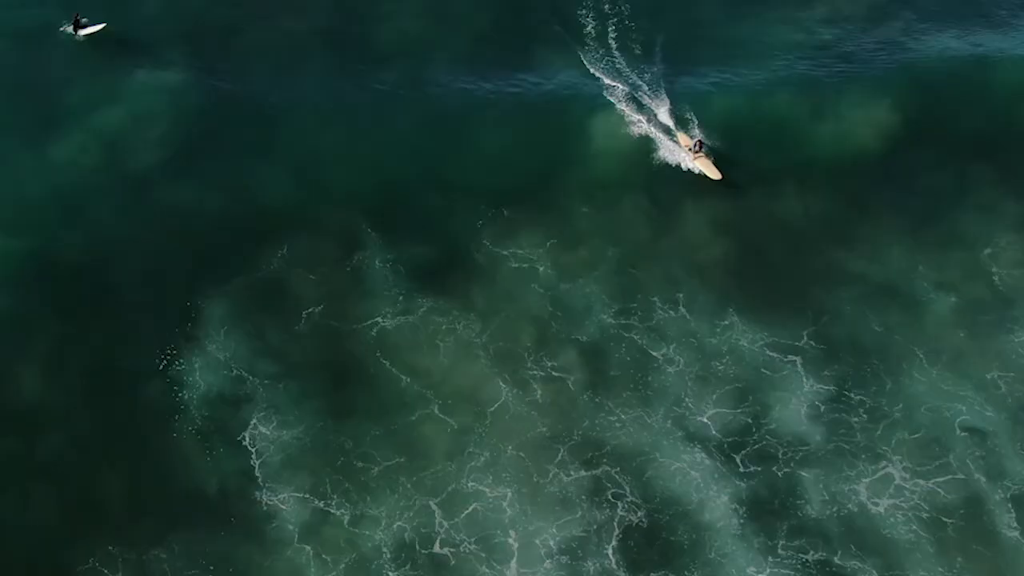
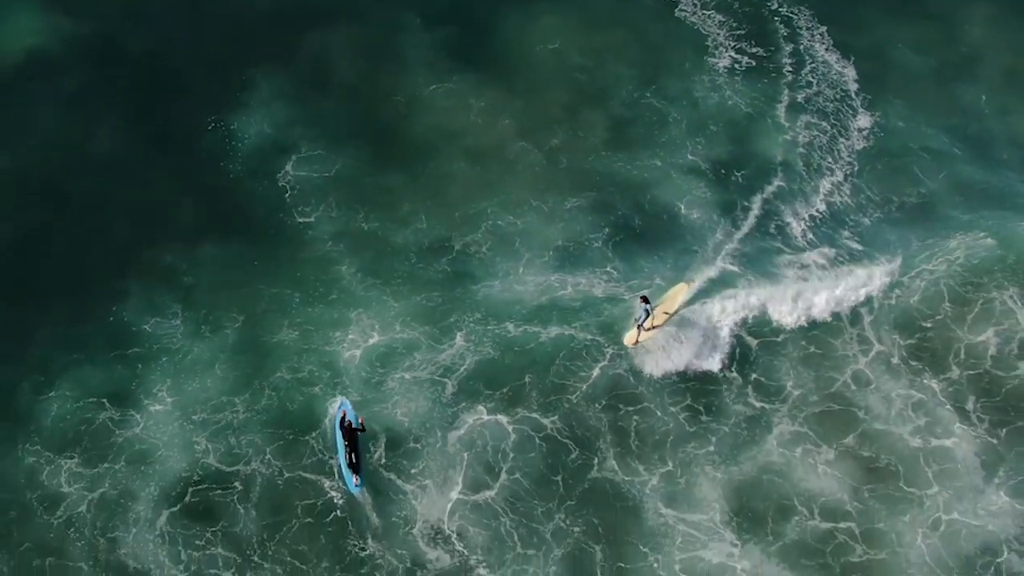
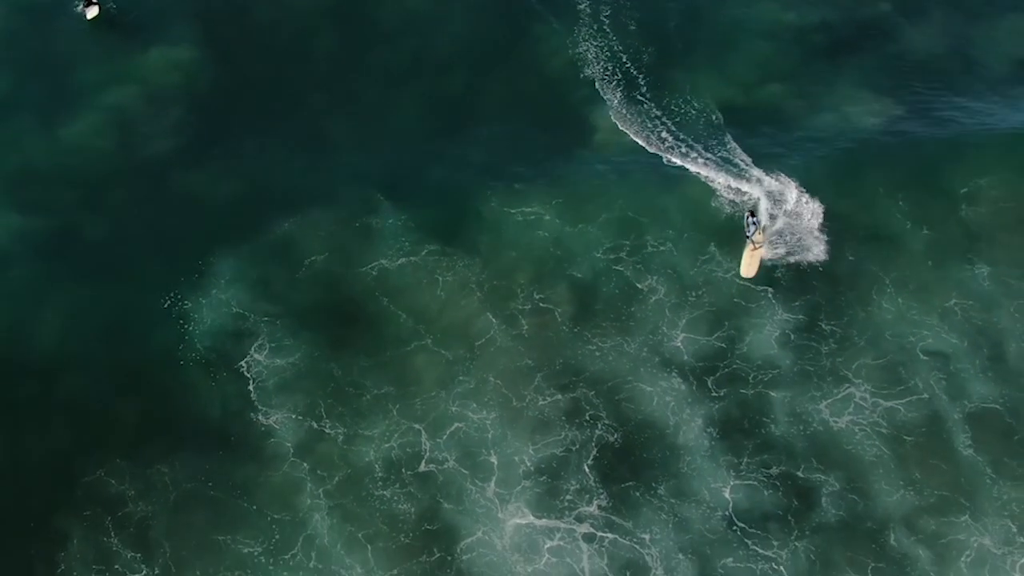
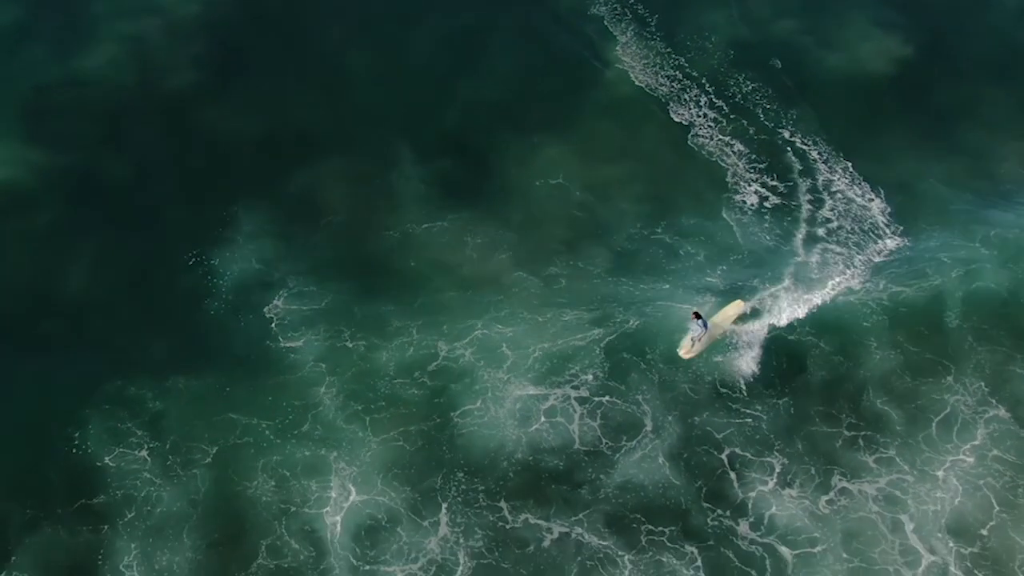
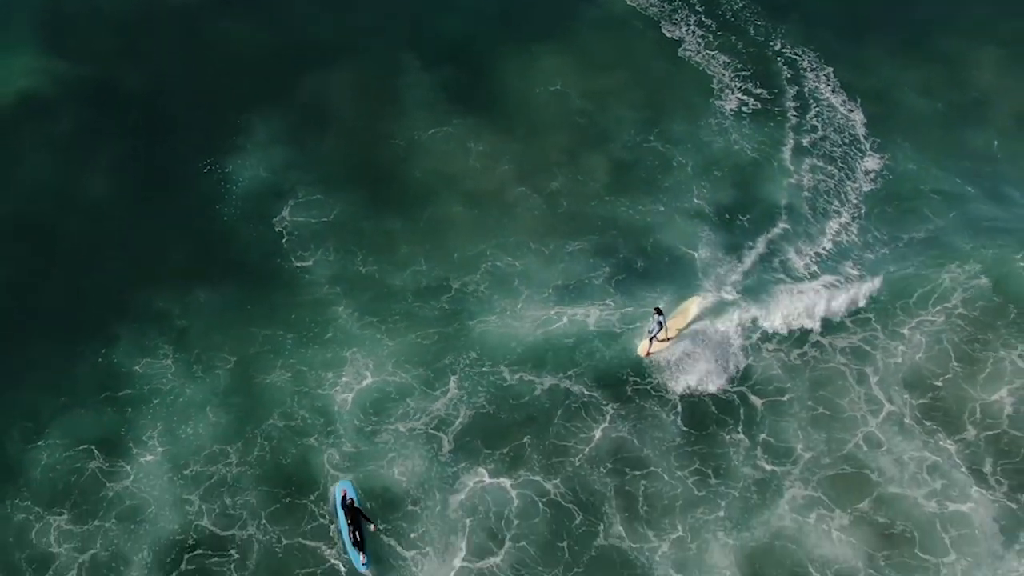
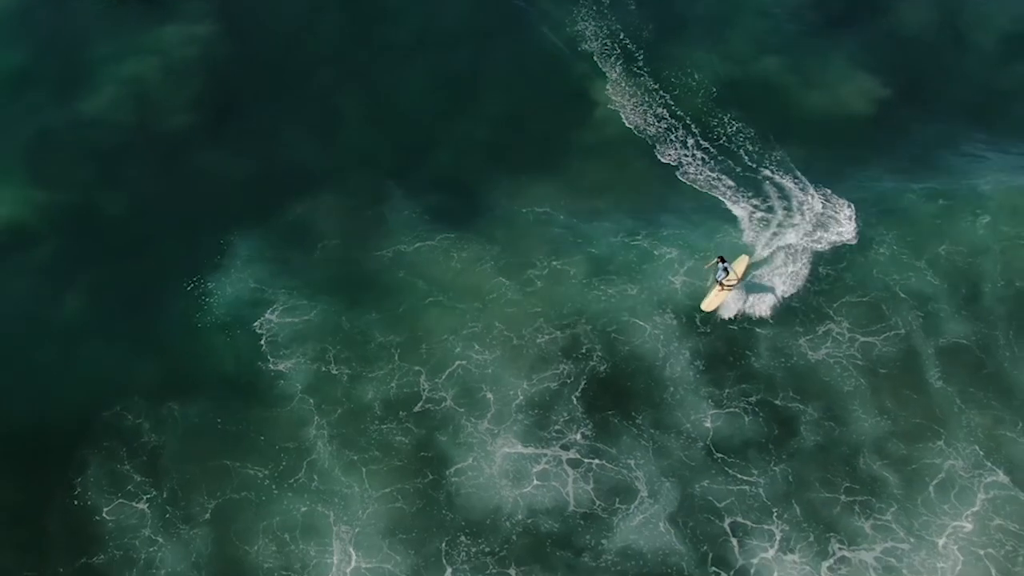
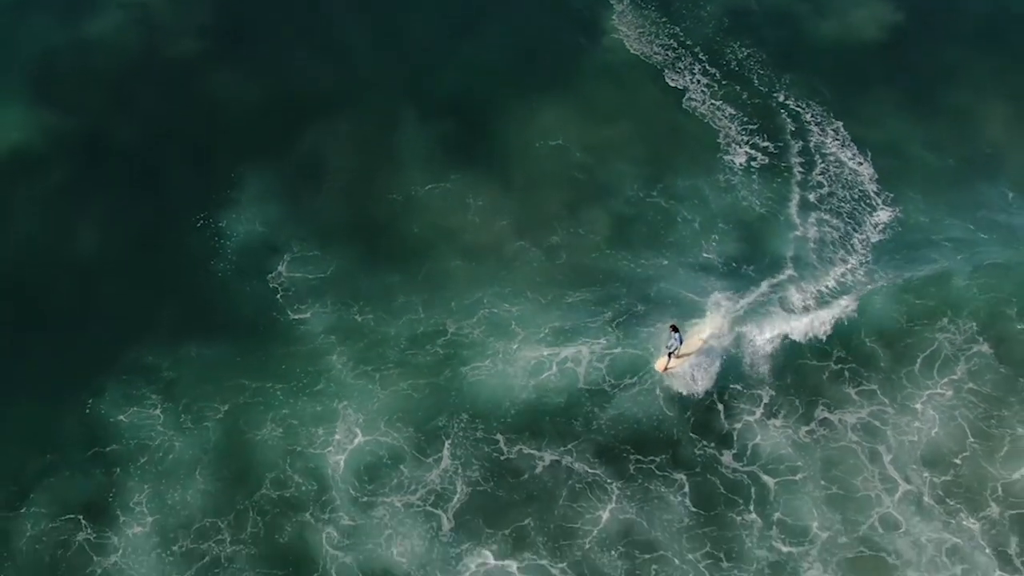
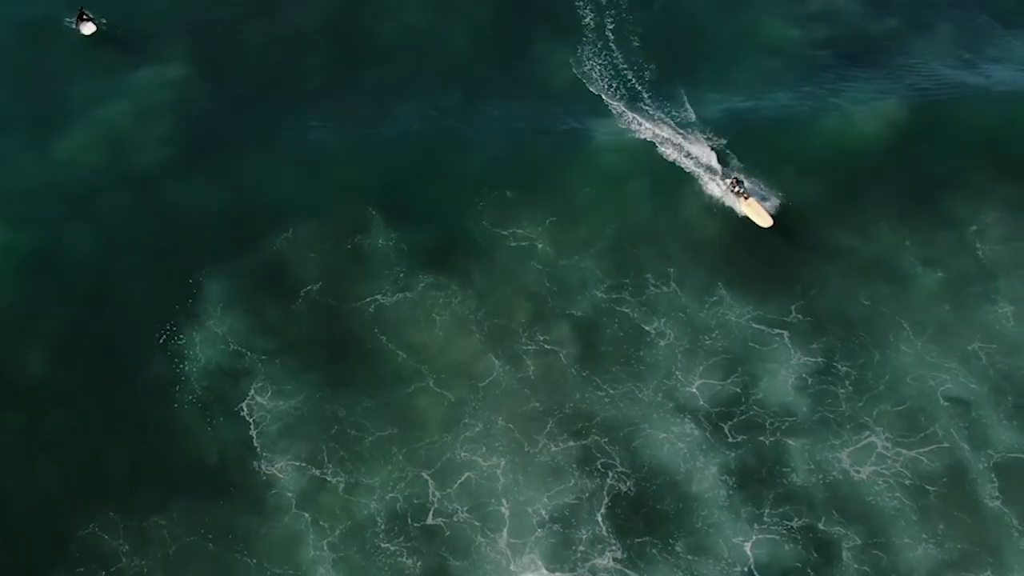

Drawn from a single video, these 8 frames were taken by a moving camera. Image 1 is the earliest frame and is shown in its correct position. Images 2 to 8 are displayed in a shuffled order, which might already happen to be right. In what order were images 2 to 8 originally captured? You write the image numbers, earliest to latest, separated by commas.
8, 3, 6, 4, 7, 5, 2
